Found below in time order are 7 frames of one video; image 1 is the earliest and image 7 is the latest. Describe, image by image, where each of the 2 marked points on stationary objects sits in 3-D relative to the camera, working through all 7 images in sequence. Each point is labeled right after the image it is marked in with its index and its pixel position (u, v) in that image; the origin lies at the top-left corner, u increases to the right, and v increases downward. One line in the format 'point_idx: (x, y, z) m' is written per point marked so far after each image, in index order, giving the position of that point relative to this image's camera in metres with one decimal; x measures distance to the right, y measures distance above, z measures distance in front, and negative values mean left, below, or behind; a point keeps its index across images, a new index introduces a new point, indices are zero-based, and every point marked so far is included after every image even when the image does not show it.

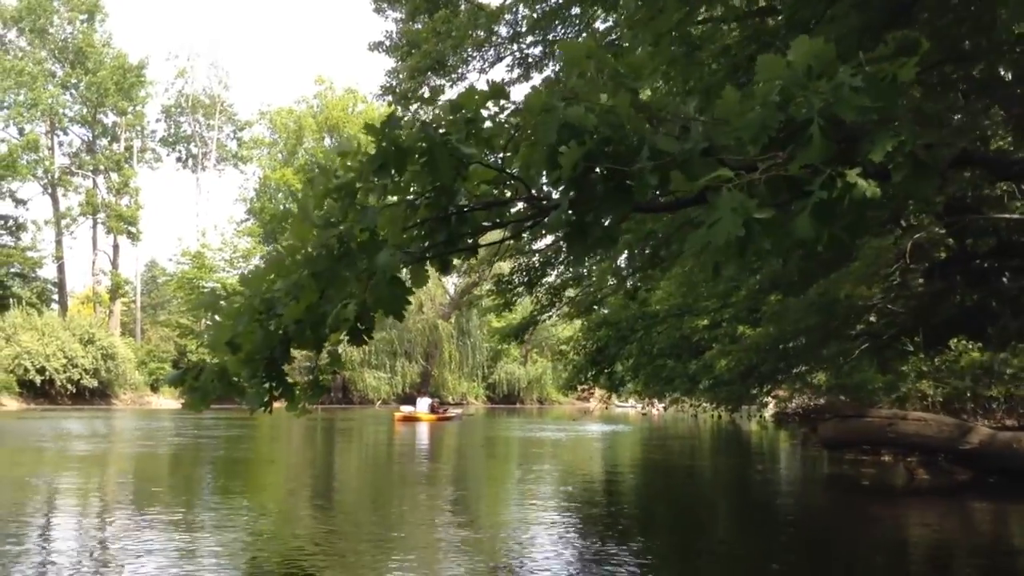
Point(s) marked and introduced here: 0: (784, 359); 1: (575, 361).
0: (+3.0, -0.8, +11.4) m
1: (+0.9, -1.0, +14.5) m
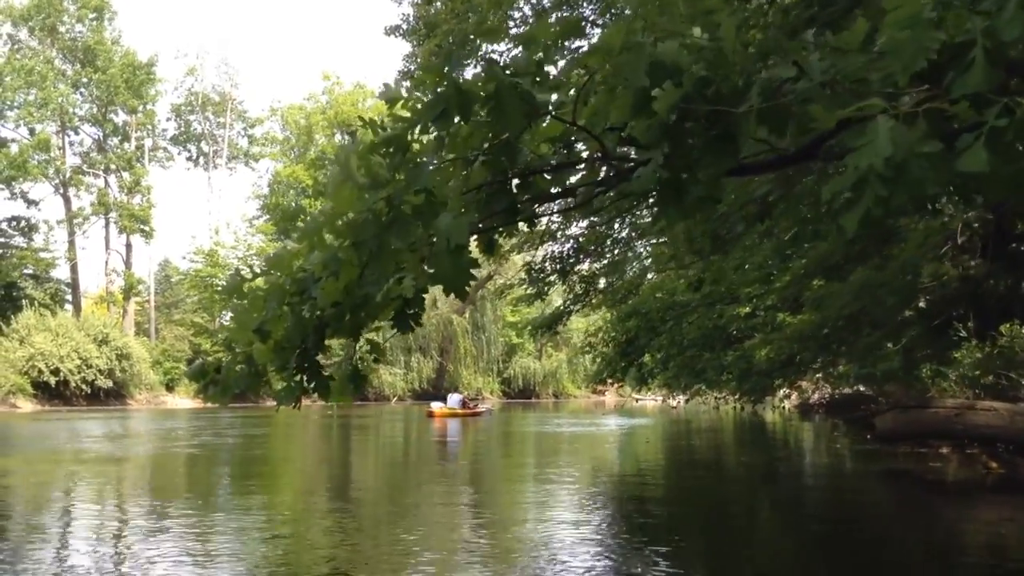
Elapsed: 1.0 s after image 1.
0: (+3.3, -0.6, +10.9) m
1: (+1.2, -0.9, +14.0) m
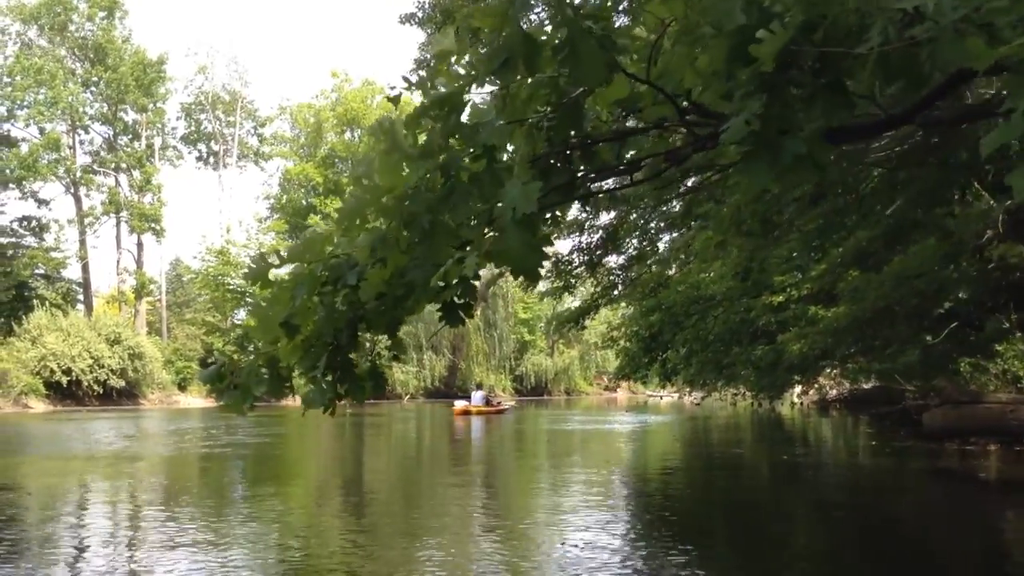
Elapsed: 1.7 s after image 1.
0: (+3.5, -0.6, +10.5) m
1: (+1.5, -0.8, +13.6) m
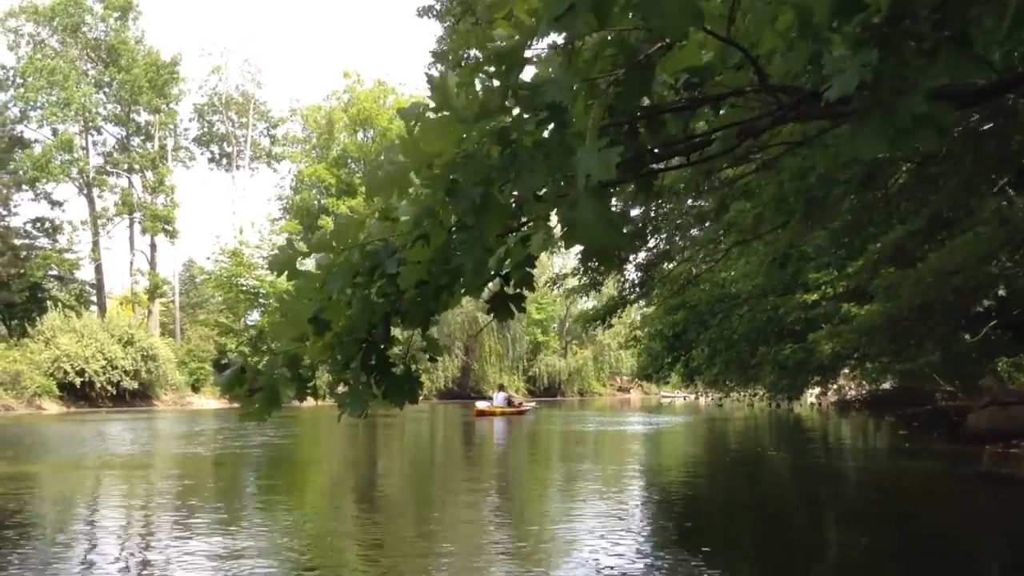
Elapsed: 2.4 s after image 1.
0: (+3.8, -0.5, +10.2) m
1: (+1.8, -0.8, +13.3) m
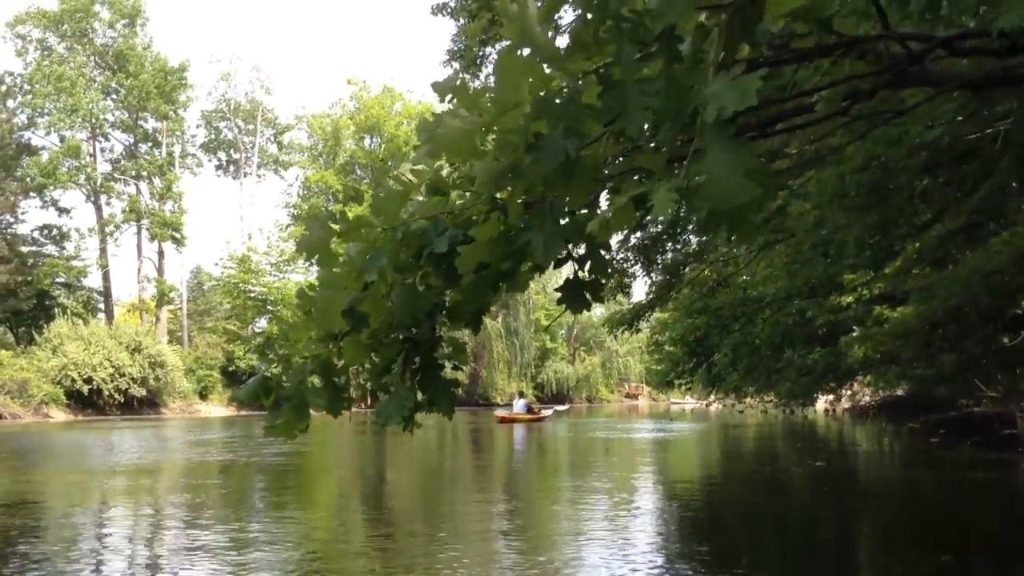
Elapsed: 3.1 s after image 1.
0: (+3.9, -0.6, +9.9) m
1: (+2.0, -0.8, +13.0) m
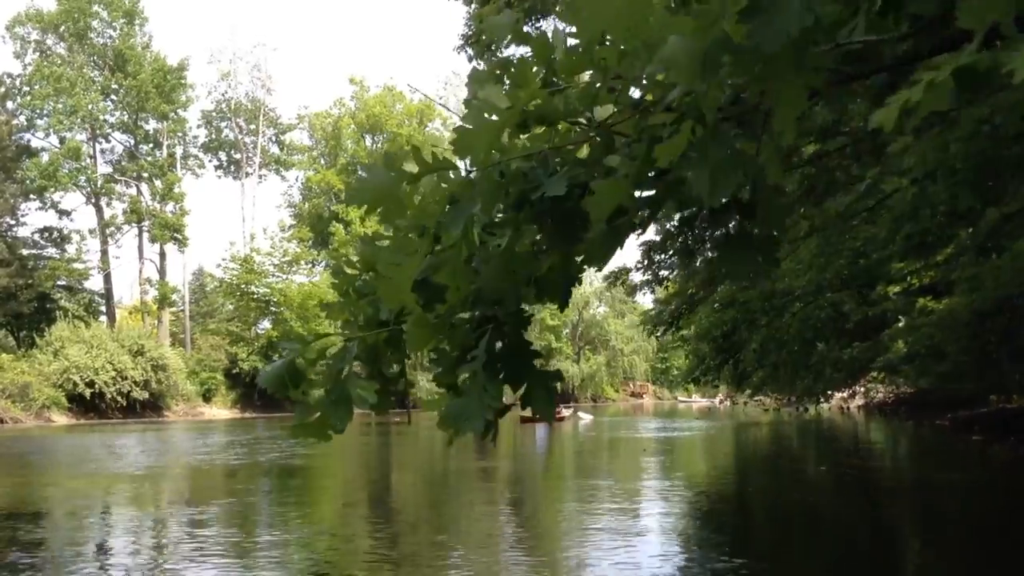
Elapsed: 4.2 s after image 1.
0: (+4.1, -0.5, +9.4) m
1: (+2.2, -0.8, +12.5) m
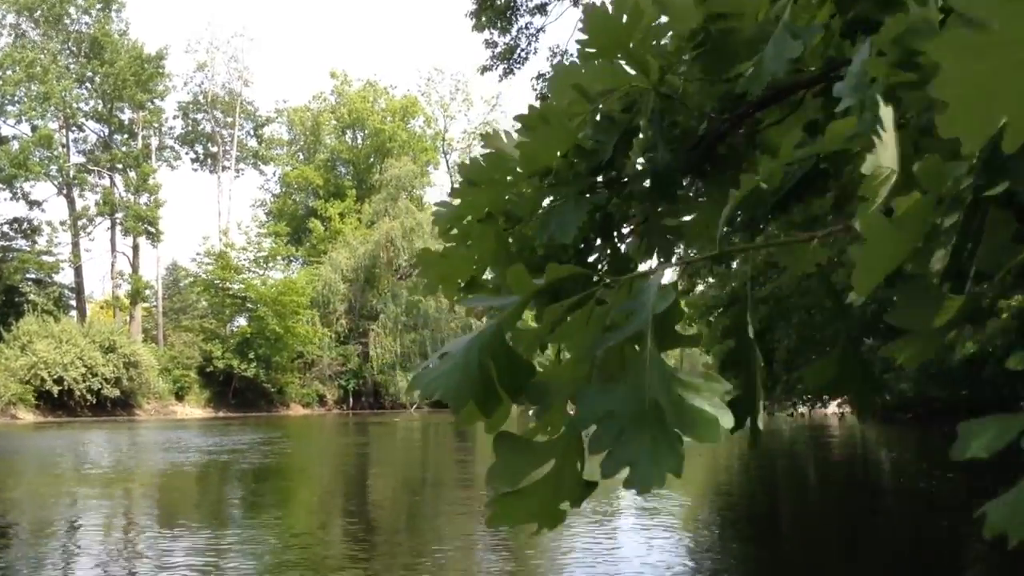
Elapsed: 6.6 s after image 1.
0: (+4.3, -0.4, +8.5) m
1: (+2.3, -0.7, +11.6) m
